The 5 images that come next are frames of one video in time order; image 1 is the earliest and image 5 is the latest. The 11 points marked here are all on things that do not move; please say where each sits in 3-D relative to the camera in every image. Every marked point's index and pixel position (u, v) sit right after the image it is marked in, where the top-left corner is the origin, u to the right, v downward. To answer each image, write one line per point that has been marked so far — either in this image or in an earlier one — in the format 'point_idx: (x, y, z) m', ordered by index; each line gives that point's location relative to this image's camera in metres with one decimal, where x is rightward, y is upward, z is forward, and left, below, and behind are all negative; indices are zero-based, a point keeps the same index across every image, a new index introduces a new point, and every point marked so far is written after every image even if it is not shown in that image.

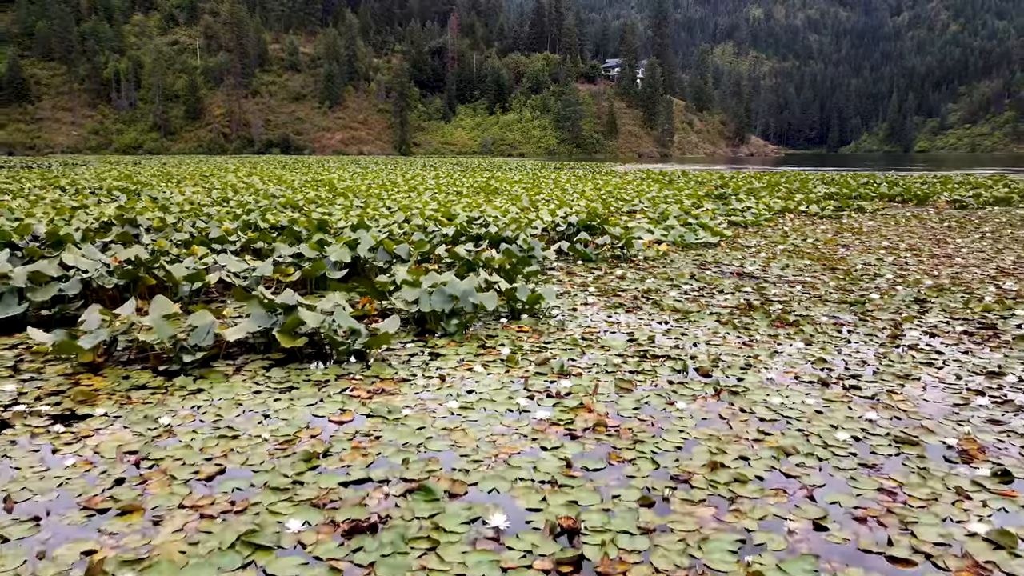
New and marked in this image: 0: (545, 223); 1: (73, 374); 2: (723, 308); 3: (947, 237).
0: (+0.6, +1.1, +10.4) m
1: (-3.4, -0.6, +4.8) m
2: (+2.3, -0.2, +6.6) m
3: (+8.6, +1.0, +11.8) m
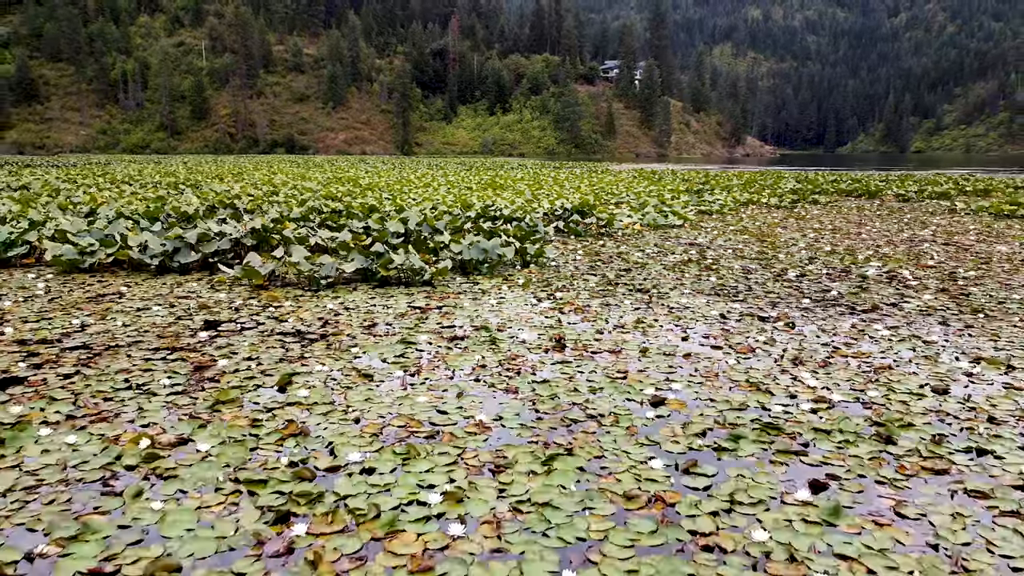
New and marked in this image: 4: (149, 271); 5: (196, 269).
0: (+0.8, +1.7, +13.2) m
1: (-3.2, 0.0, +7.6) m
2: (+2.5, +0.4, +9.4) m
3: (+8.7, +1.6, +14.6) m
4: (-5.3, +0.3, +8.8) m
5: (-4.6, +0.3, +8.8) m
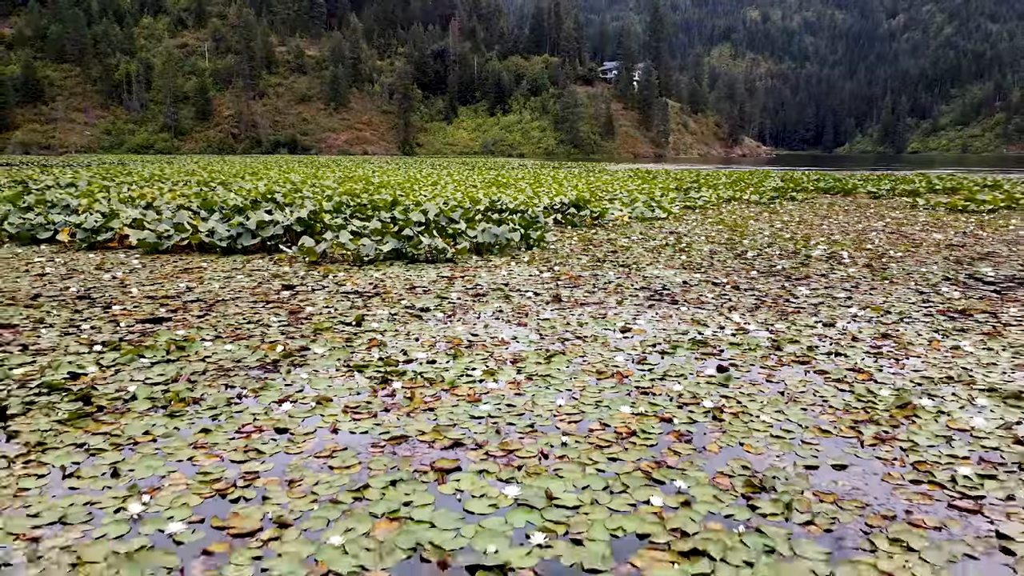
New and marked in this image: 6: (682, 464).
0: (+0.9, +2.1, +15.0) m
1: (-3.1, +0.4, +9.4) m
2: (+2.6, +0.8, +11.2) m
3: (+8.8, +1.9, +16.4) m
4: (-5.2, +0.6, +10.6) m
5: (-4.5, +0.7, +10.6) m
6: (+1.0, -1.0, +3.5) m
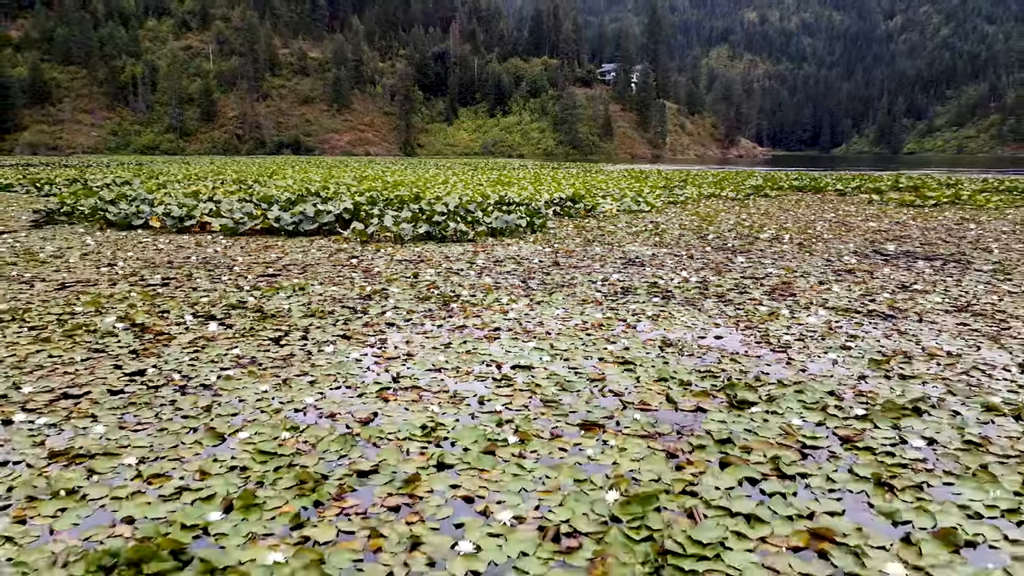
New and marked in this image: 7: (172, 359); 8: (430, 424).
0: (+1.0, +2.6, +17.5) m
1: (-2.9, +0.9, +11.9) m
2: (+2.7, +1.3, +13.8) m
3: (+9.0, +2.4, +18.9) m
4: (-5.0, +1.1, +13.1) m
5: (-4.3, +1.2, +13.1) m
6: (+1.1, -0.5, +6.0) m
7: (-3.0, -0.6, +5.3) m
8: (-0.6, -0.9, +4.1) m
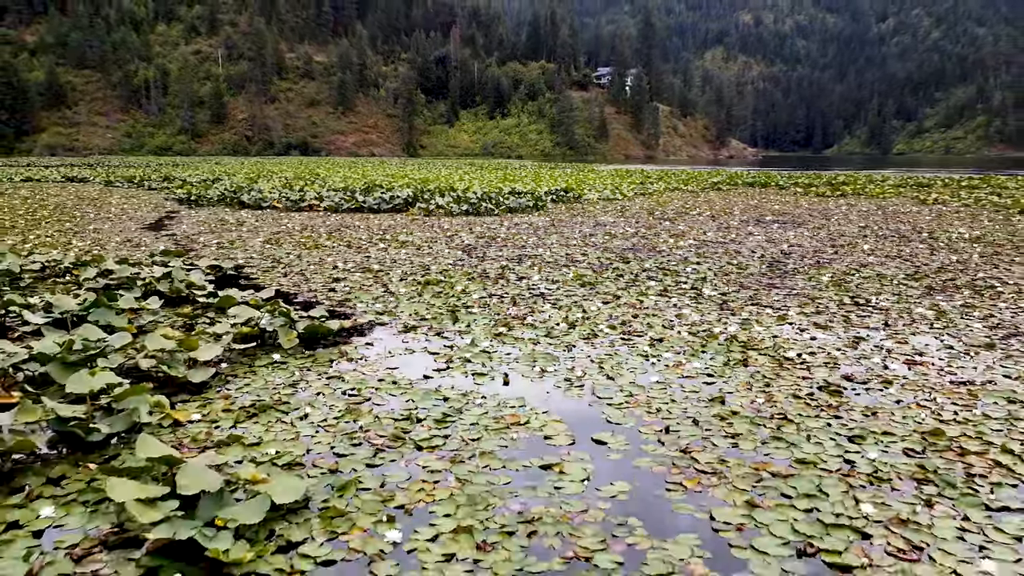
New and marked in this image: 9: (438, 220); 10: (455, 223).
0: (+1.3, +3.8, +23.8) m
1: (-2.5, +2.2, +18.1) m
2: (+3.1, +2.6, +20.0) m
3: (+9.3, +3.7, +25.2) m
4: (-4.6, +2.4, +19.3) m
5: (-4.0, +2.4, +19.3) m
6: (+1.5, +0.8, +12.2) m
7: (-2.6, +0.7, +11.5) m
8: (-0.2, +0.4, +10.3) m
9: (-2.1, +1.9, +16.8) m
10: (-1.5, +1.7, +16.2) m
